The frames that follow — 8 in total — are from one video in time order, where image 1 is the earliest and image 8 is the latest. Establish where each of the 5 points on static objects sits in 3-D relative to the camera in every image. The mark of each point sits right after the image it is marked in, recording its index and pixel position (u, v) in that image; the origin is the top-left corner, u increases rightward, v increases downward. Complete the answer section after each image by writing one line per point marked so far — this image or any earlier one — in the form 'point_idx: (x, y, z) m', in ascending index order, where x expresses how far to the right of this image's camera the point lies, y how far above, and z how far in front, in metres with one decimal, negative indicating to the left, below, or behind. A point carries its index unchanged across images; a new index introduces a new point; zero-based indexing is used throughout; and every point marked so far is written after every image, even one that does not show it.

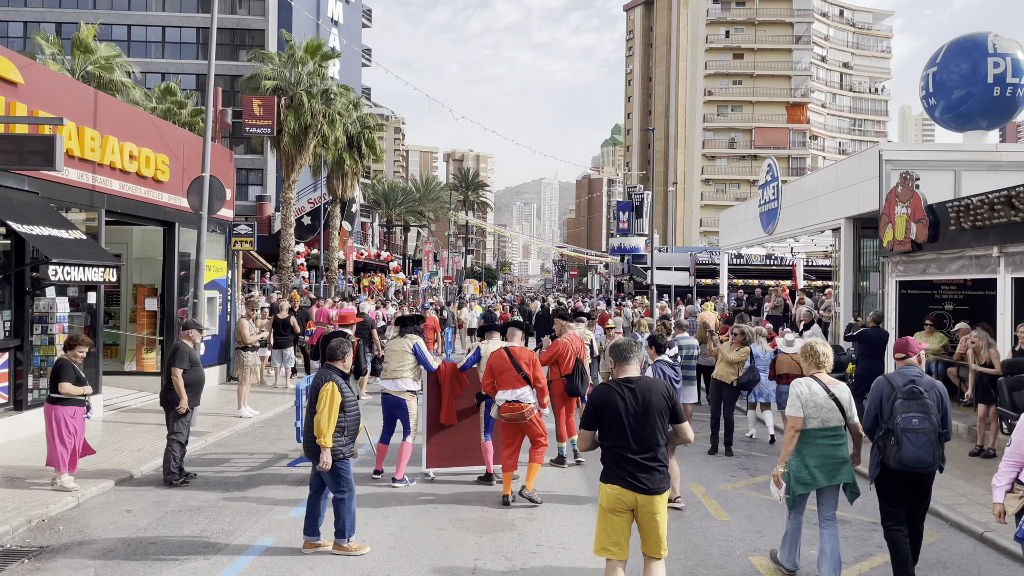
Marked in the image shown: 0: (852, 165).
0: (+7.1, +2.6, +16.6) m
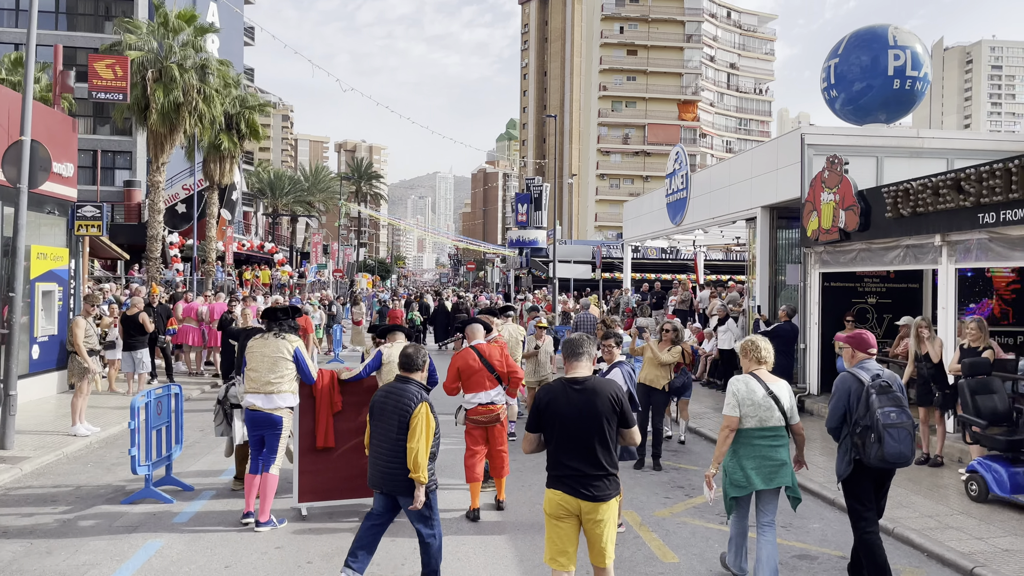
0: (+5.1, +2.7, +15.7) m
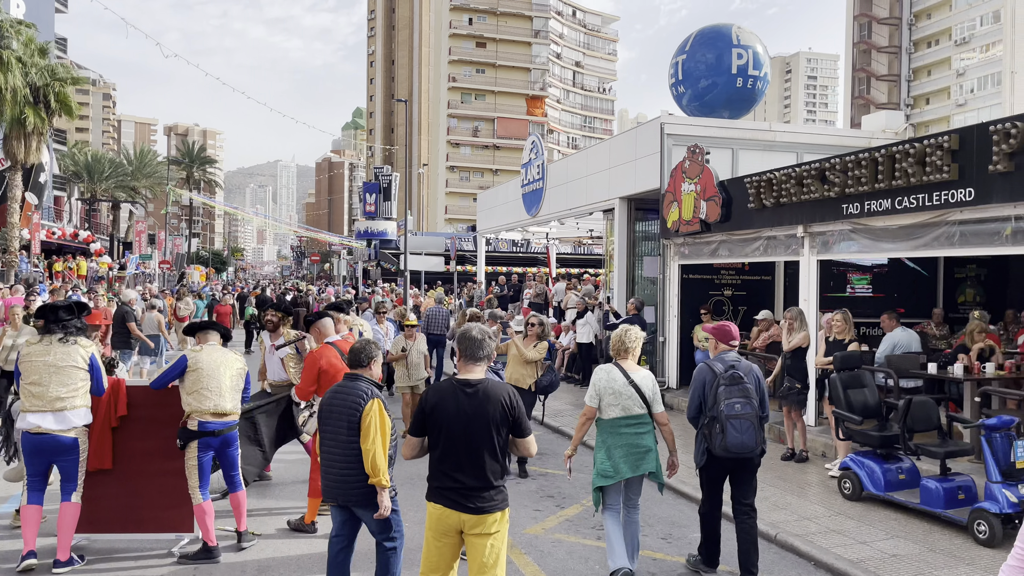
0: (+2.3, +2.8, +15.4) m
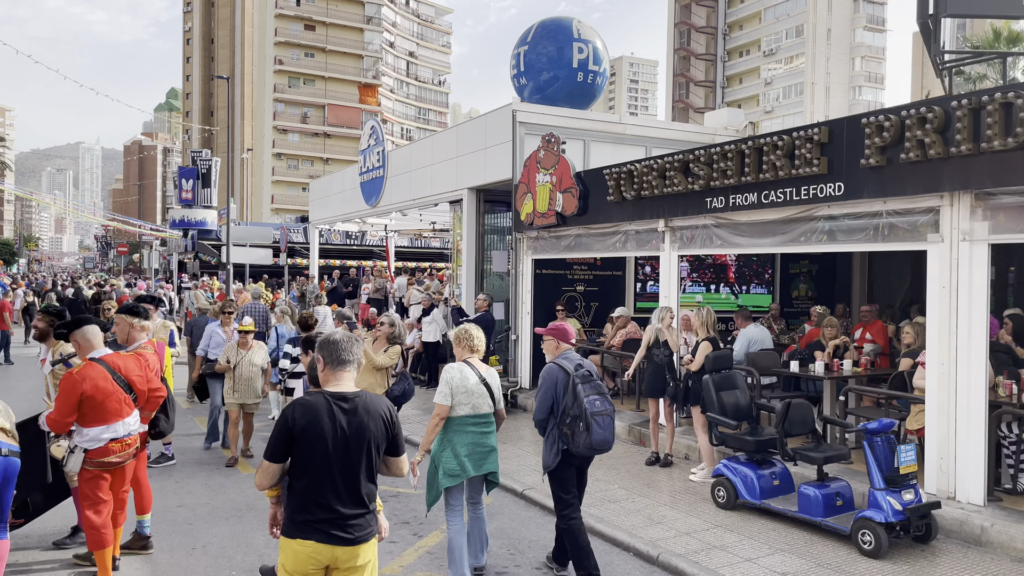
0: (-0.6, +2.9, +14.6) m
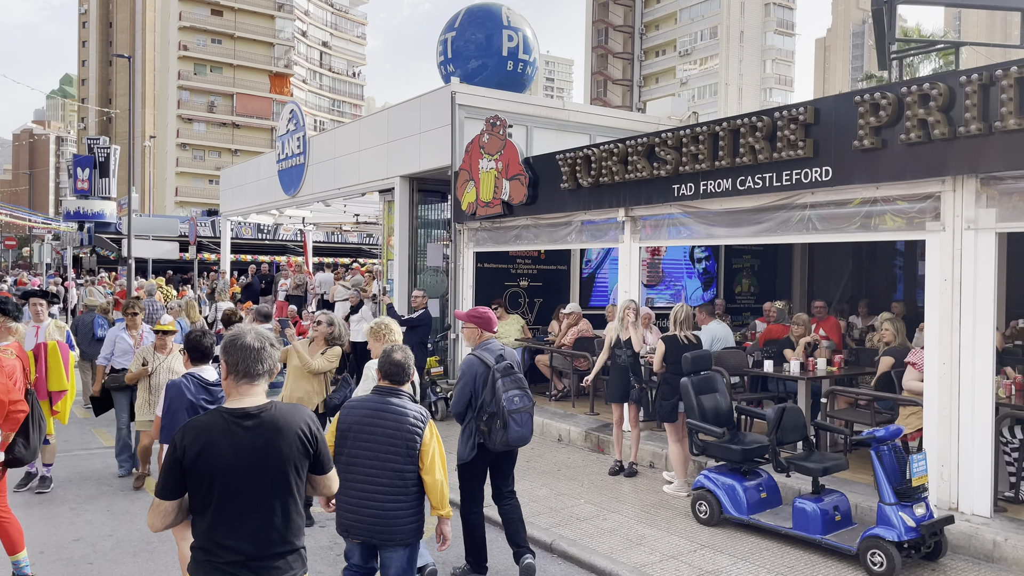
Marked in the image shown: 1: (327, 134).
0: (-1.7, +3.0, +13.5) m
1: (-4.0, +3.3, +17.0) m
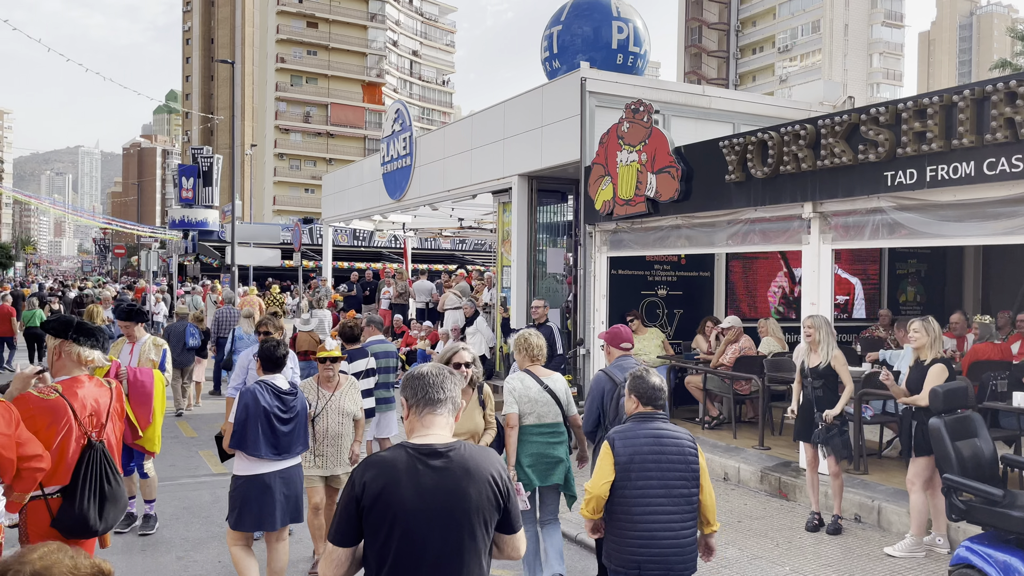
0: (+0.3, +2.9, +12.3) m
1: (-1.6, +3.1, +16.0) m
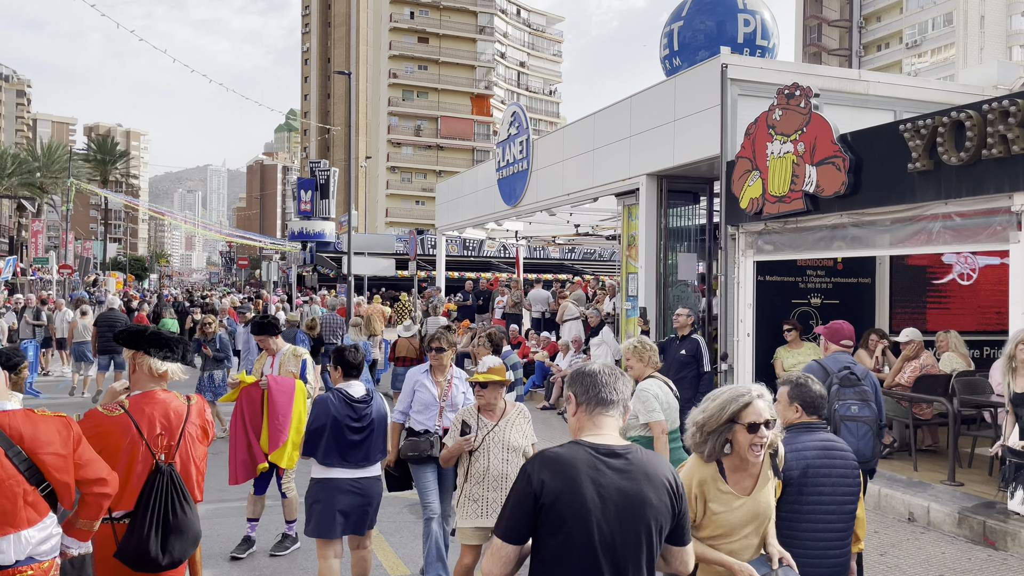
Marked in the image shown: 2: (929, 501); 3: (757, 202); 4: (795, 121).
0: (+2.2, +2.7, +11.4) m
1: (+0.8, +2.9, +15.3) m
2: (+3.5, -1.8, +6.7) m
3: (+2.8, +1.0, +8.9) m
4: (+3.0, +1.8, +8.4) m
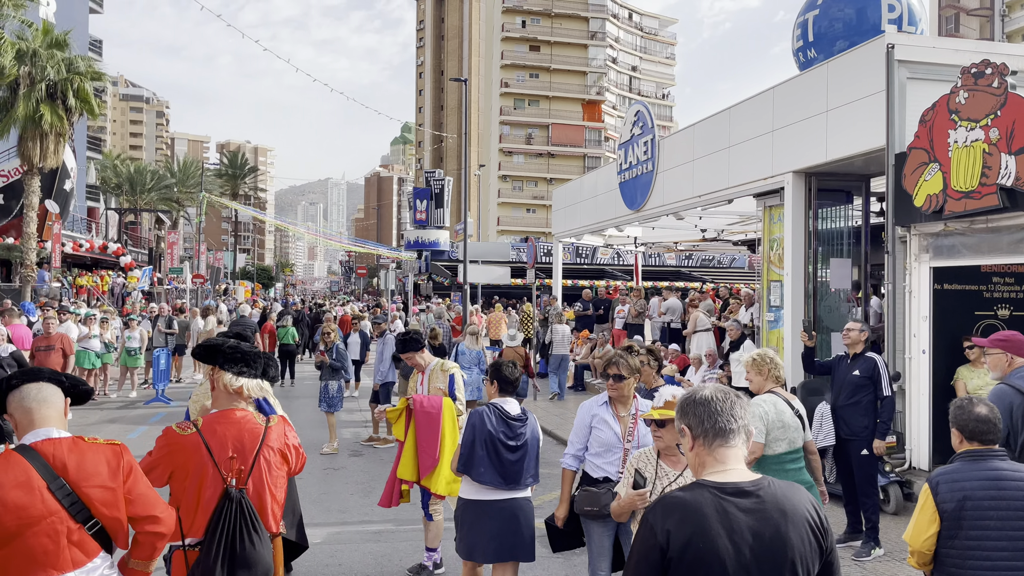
0: (+3.9, +2.6, +10.3) m
1: (+3.1, +2.8, +14.3) m
2: (+4.6, -1.9, +5.4) m
3: (+4.2, +0.9, +7.8) m
4: (+4.3, +1.7, +7.2) m
